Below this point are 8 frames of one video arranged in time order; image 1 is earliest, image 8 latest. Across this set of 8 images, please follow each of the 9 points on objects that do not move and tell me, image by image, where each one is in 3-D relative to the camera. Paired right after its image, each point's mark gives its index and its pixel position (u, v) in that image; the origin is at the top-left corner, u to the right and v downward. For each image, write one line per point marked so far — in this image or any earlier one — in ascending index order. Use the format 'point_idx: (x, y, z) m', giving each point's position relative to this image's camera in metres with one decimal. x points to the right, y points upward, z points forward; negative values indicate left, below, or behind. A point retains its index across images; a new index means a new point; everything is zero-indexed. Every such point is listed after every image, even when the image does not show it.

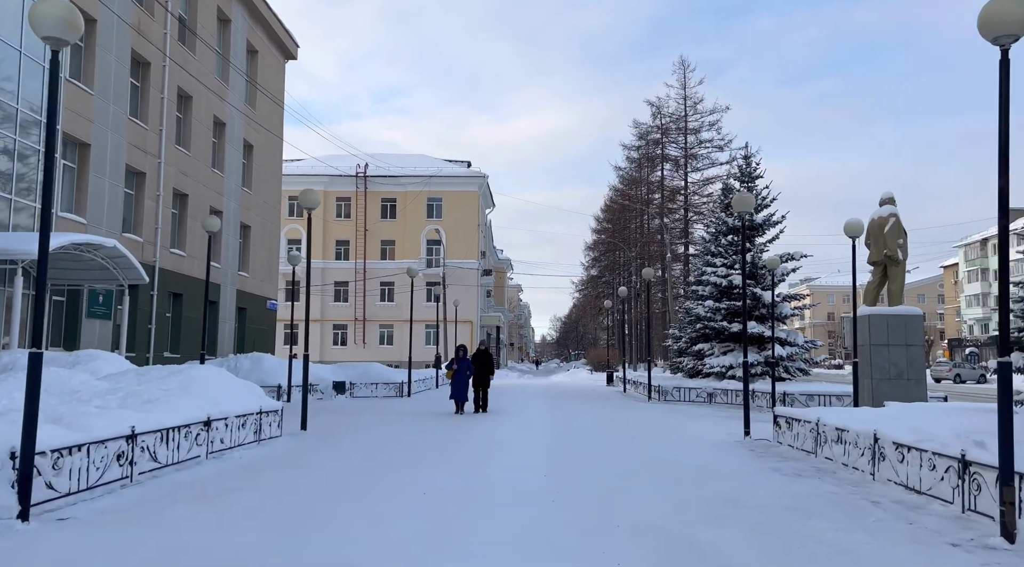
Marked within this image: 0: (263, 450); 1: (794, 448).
0: (-3.4, -2.3, +10.5) m
1: (+3.9, -2.3, +10.6) m
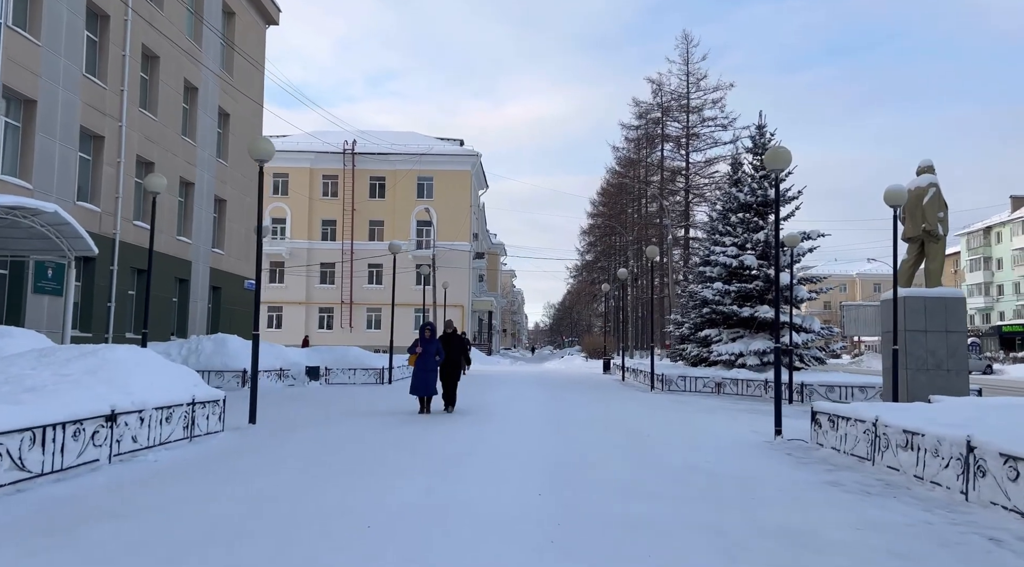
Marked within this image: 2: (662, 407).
0: (-3.6, -1.9, +8.6) m
1: (+3.7, -1.9, +8.7) m
2: (+3.2, -2.6, +16.3) m
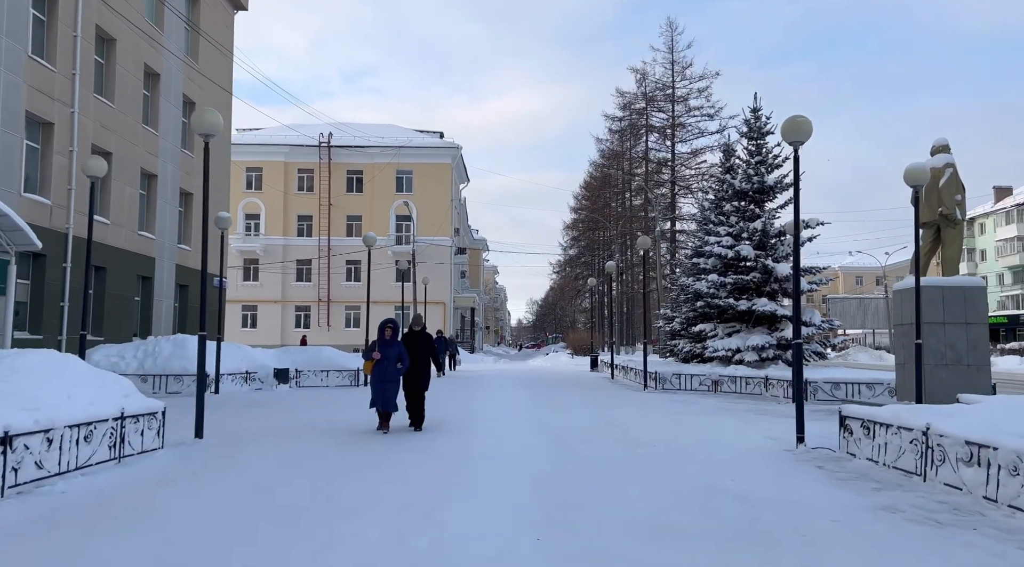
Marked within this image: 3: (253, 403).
0: (-3.7, -1.8, +7.2) m
1: (+3.6, -1.8, +7.5) m
2: (+2.9, -2.5, +15.1) m
3: (-5.4, -2.5, +16.1) m
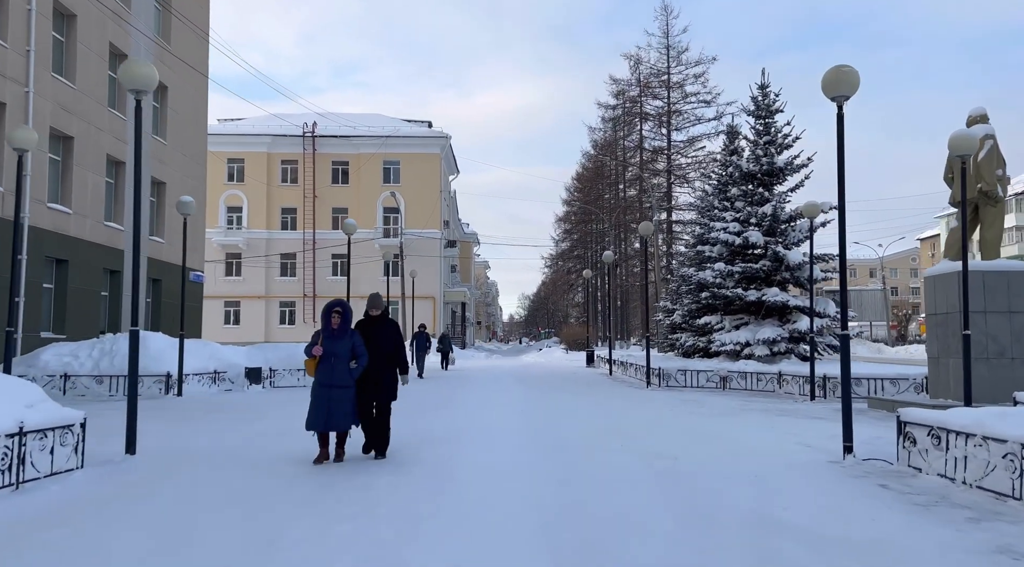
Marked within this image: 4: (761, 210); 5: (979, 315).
0: (-3.7, -1.7, +5.8) m
1: (+3.6, -1.6, +6.1) m
2: (+2.8, -2.2, +13.7) m
3: (-5.5, -2.3, +14.6) m
4: (+6.3, +1.9, +19.5) m
5: (+7.3, -0.5, +12.1) m
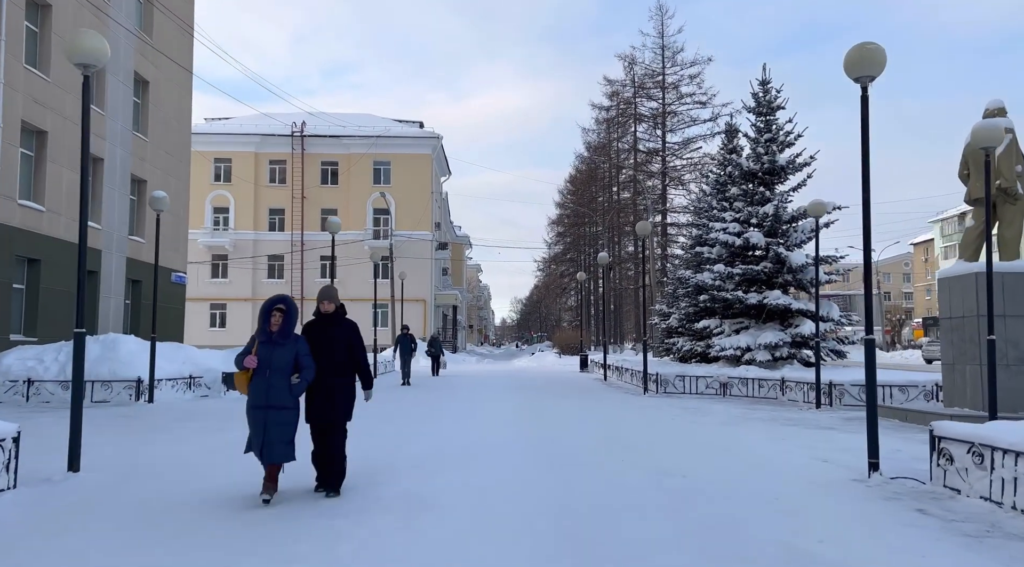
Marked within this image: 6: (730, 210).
0: (-3.8, -1.6, +5.0) m
1: (+3.5, -1.6, +5.4) m
2: (+2.6, -2.3, +13.0) m
3: (-5.7, -2.3, +13.8) m
4: (+6.1, +1.8, +18.8) m
5: (+7.2, -0.5, +11.4) m
6: (+5.6, +1.9, +19.6) m
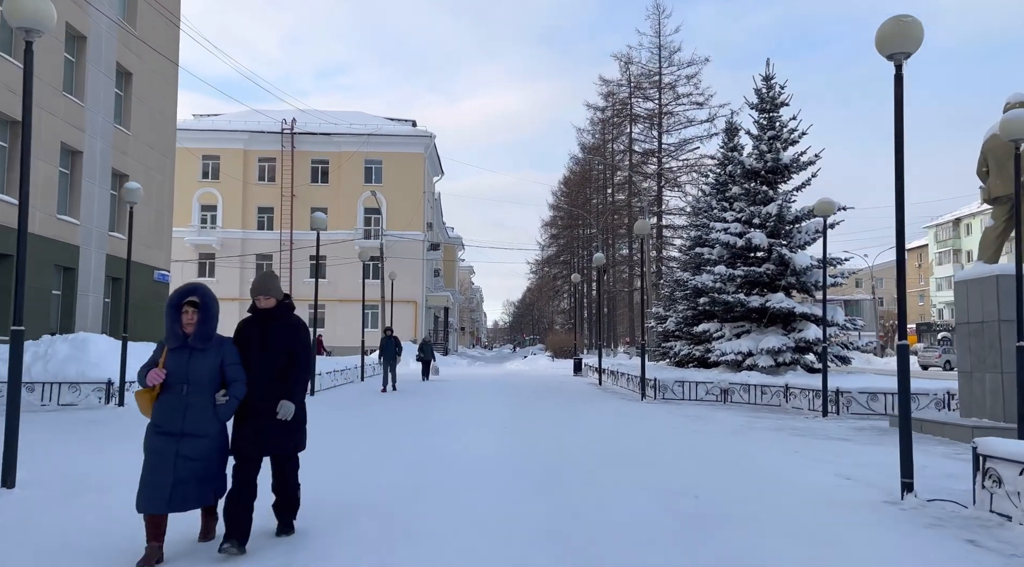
0: (-3.8, -1.5, +4.2) m
1: (+3.4, -1.6, +4.7) m
2: (+2.5, -2.3, +12.3) m
3: (-5.8, -2.3, +13.0) m
4: (+6.0, +1.7, +18.1) m
5: (+7.1, -0.6, +10.7) m
6: (+5.4, +1.8, +19.0) m
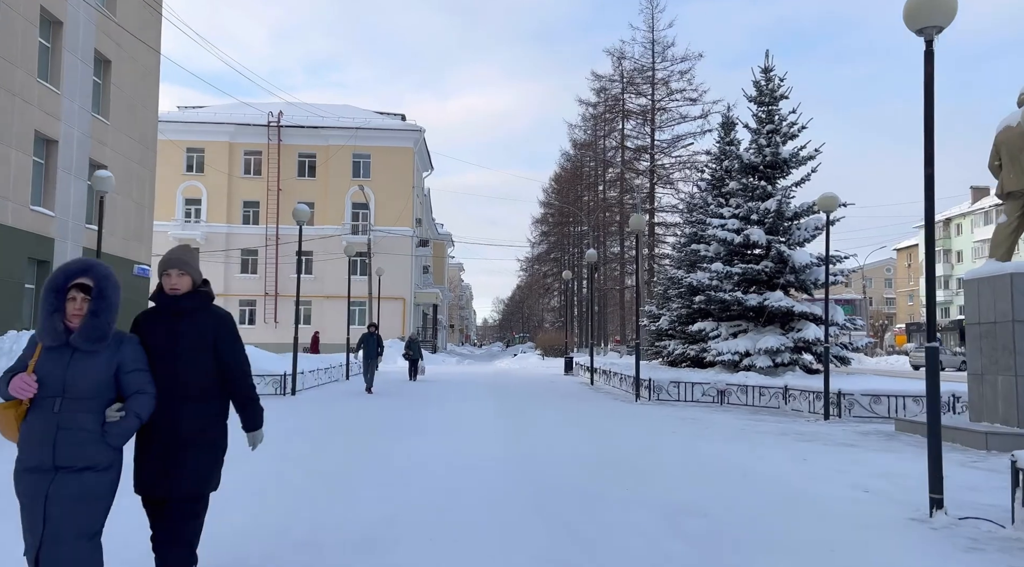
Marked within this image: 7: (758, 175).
0: (-3.9, -1.5, +3.6) m
1: (+3.4, -1.6, +4.2) m
2: (+2.3, -2.2, +11.7) m
3: (-6.0, -2.2, +12.3) m
4: (+5.7, +1.8, +17.6) m
5: (+7.0, -0.5, +10.2) m
6: (+5.2, +1.9, +18.4) m
7: (+5.8, +2.6, +18.3) m
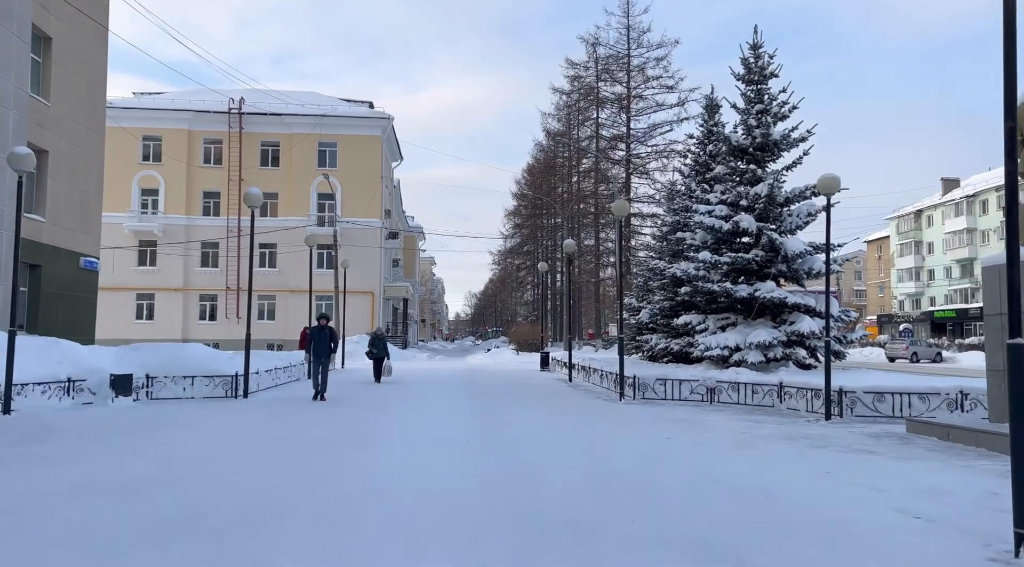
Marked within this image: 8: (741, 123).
0: (-3.9, -1.4, +2.2) m
1: (+3.3, -1.5, +3.0) m
2: (+2.0, -2.1, +10.5) m
3: (-6.4, -2.1, +10.8) m
4: (+5.2, +2.0, +16.5) m
5: (+6.7, -0.4, +9.2) m
6: (+4.6, +2.1, +17.3) m
7: (+5.2, +2.8, +17.2) m
8: (+5.1, +3.6, +17.2) m
